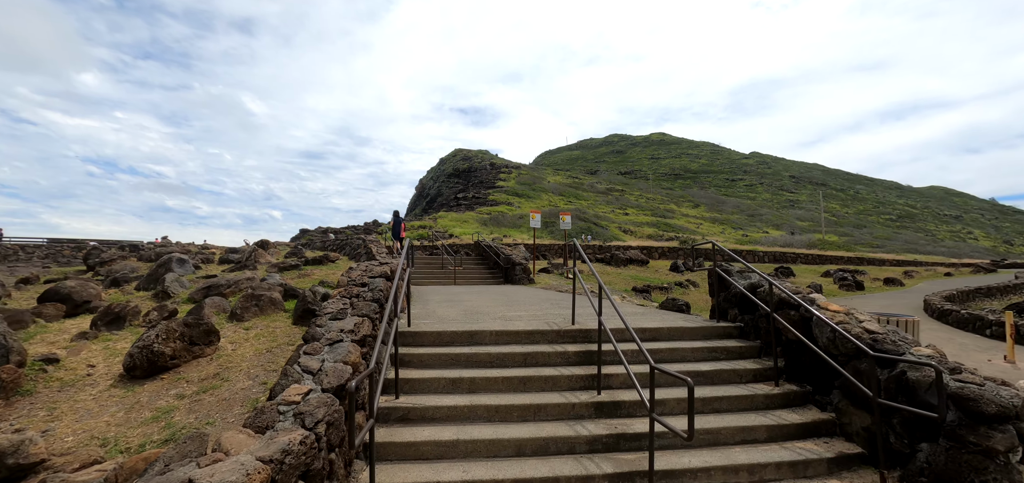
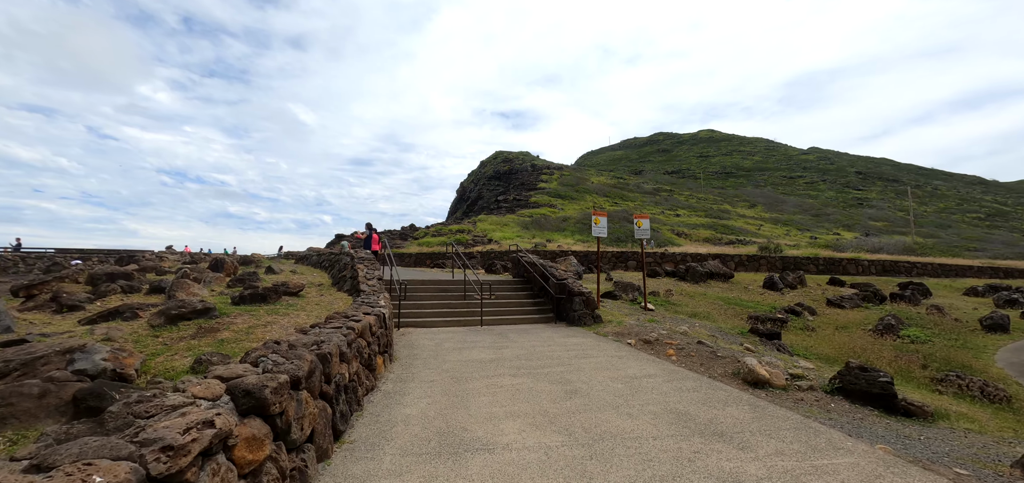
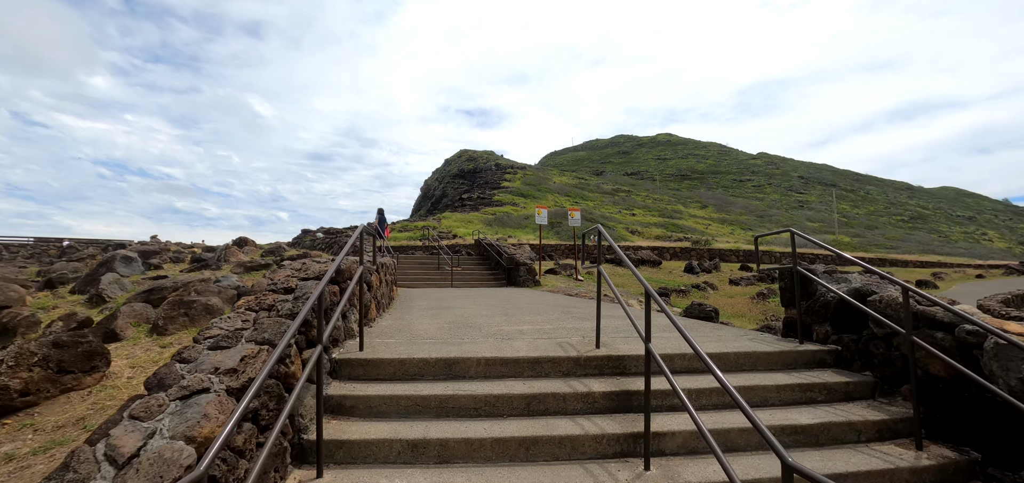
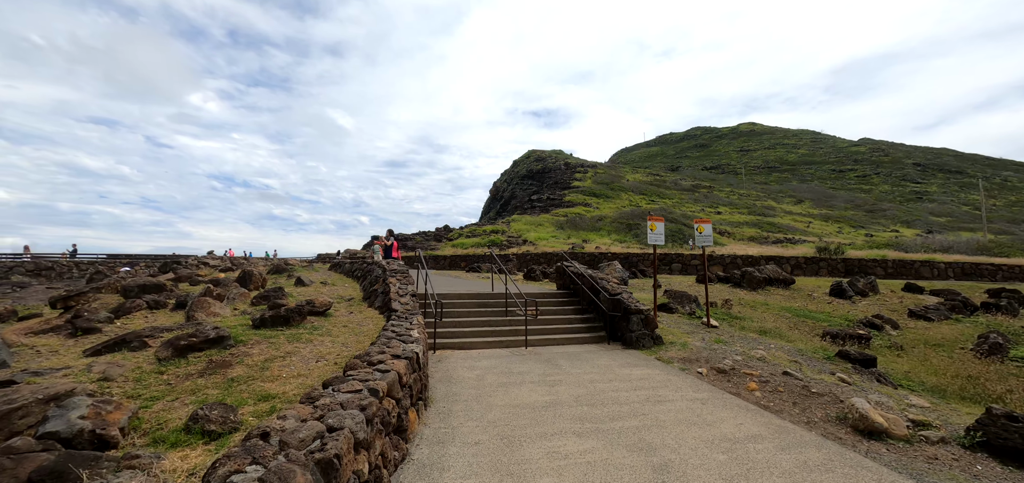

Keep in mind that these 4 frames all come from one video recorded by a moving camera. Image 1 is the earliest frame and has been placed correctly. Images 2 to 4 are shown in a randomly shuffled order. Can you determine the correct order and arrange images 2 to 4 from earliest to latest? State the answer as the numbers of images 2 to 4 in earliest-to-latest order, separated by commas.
3, 2, 4
